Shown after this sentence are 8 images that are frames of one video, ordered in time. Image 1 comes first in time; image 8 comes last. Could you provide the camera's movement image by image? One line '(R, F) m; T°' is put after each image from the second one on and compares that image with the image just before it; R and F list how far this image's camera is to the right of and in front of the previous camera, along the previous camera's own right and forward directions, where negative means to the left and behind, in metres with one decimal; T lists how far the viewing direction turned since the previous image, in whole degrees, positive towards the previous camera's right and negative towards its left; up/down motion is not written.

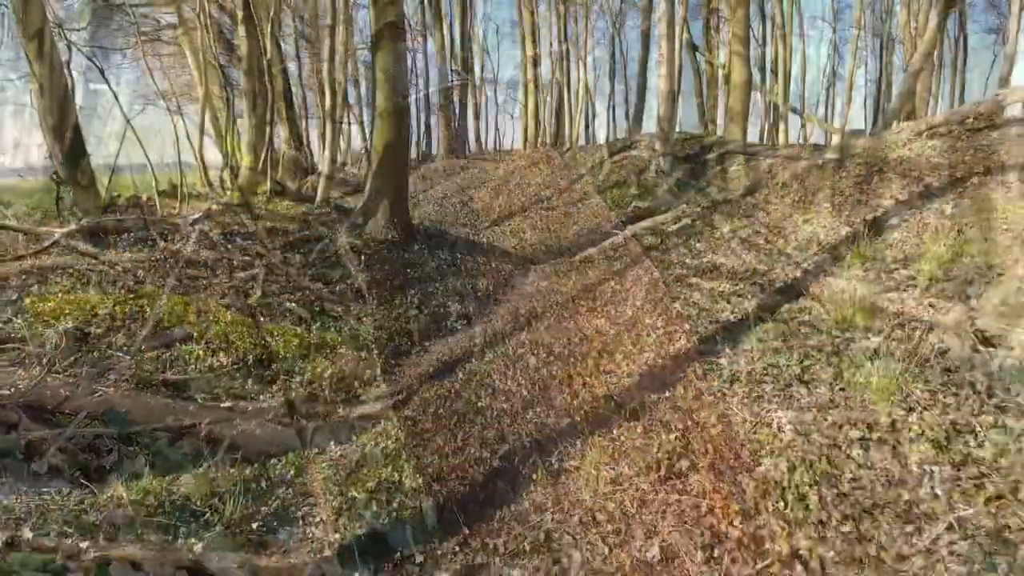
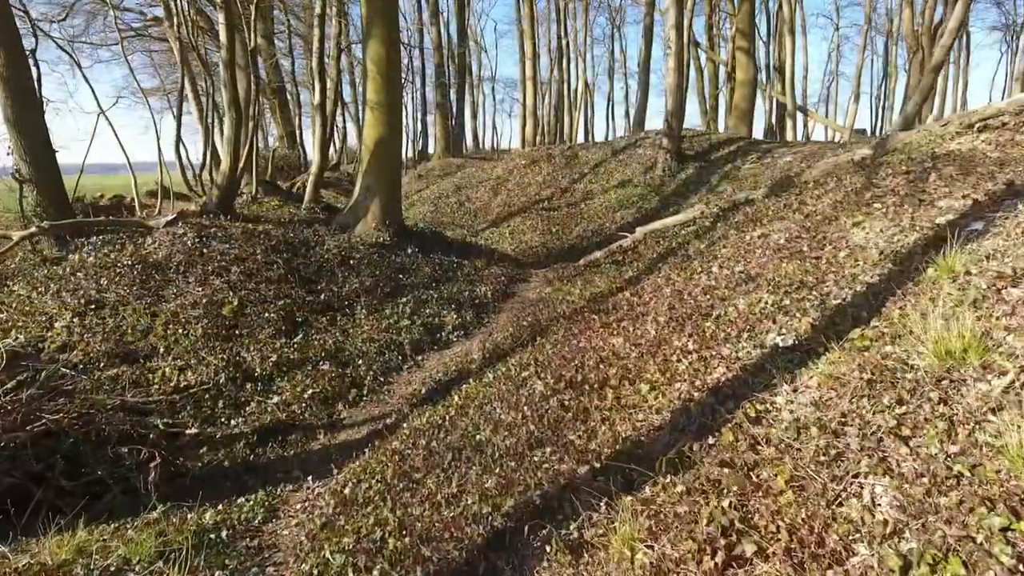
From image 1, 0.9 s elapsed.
(0.0, +1.0) m; 0°
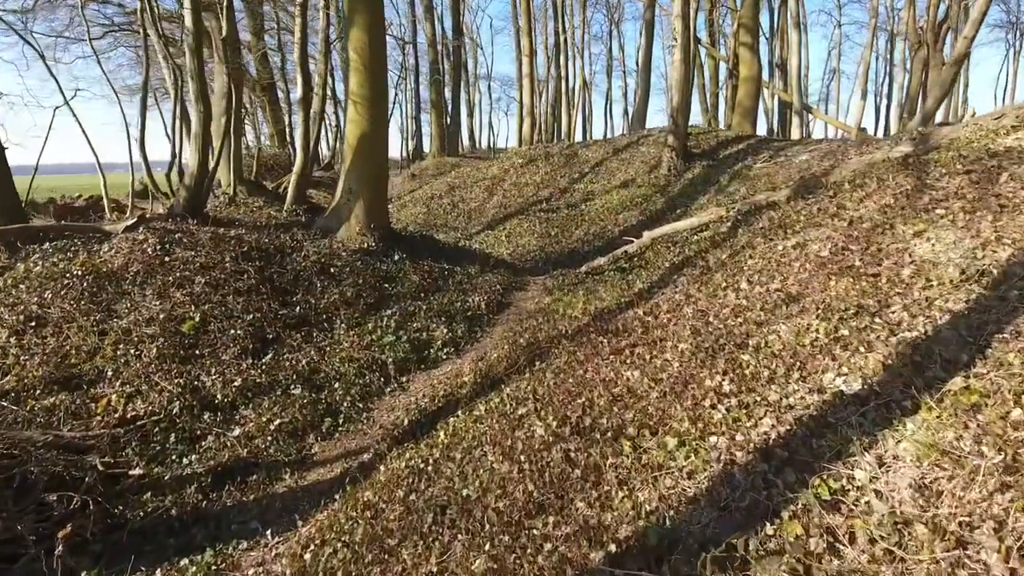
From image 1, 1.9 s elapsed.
(0.0, +1.1) m; 0°
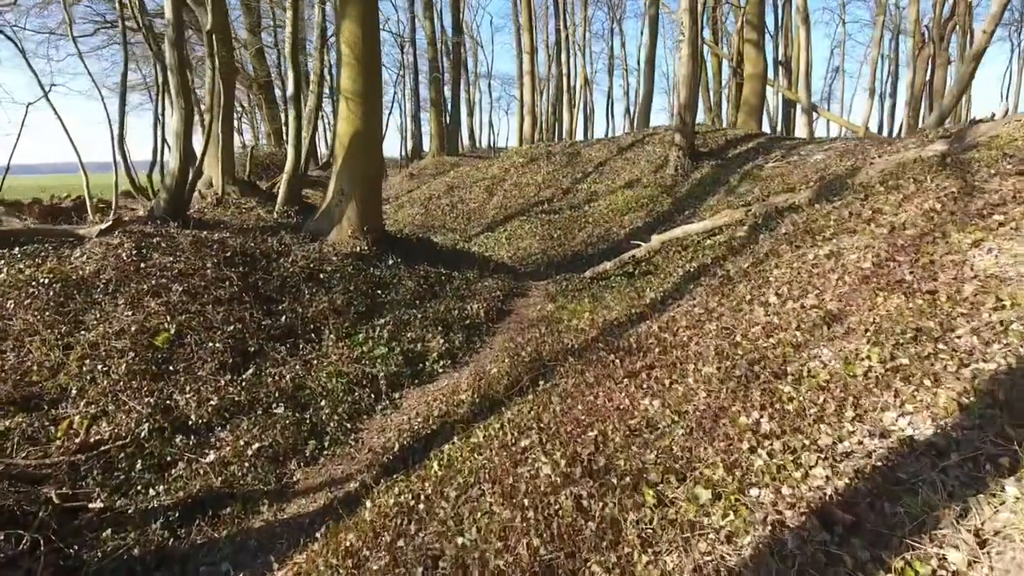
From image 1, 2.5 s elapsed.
(0.0, +0.7) m; 0°
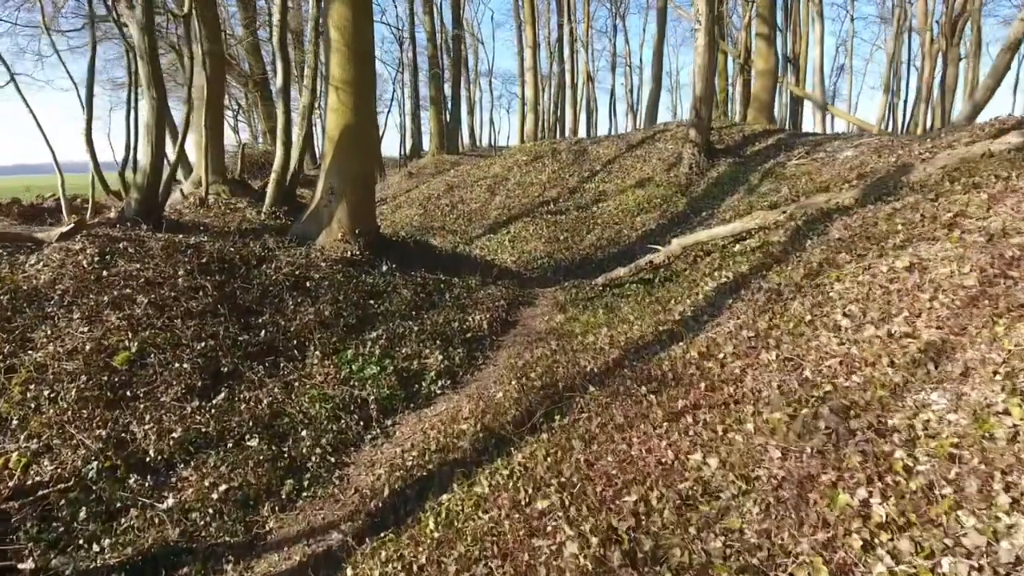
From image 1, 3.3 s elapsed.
(-0.1, +1.0) m; 0°
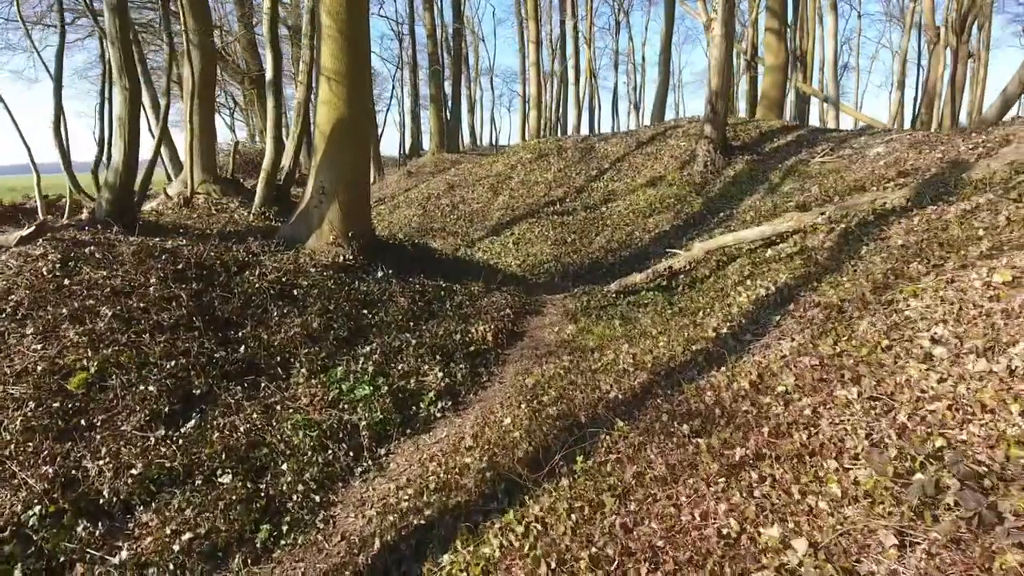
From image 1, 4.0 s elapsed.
(-0.1, +0.9) m; 0°
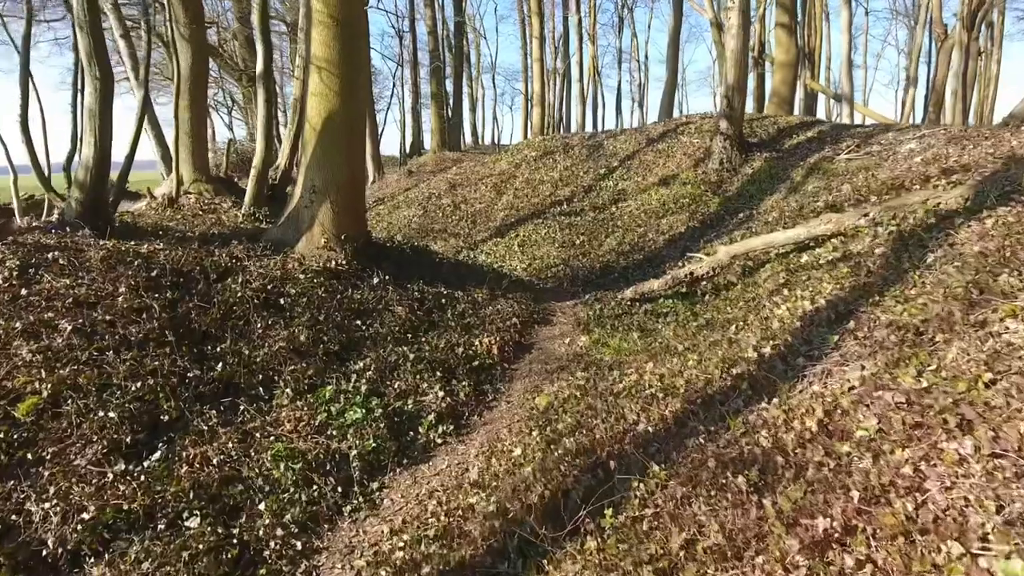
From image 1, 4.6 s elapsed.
(-0.1, +0.8) m; 0°
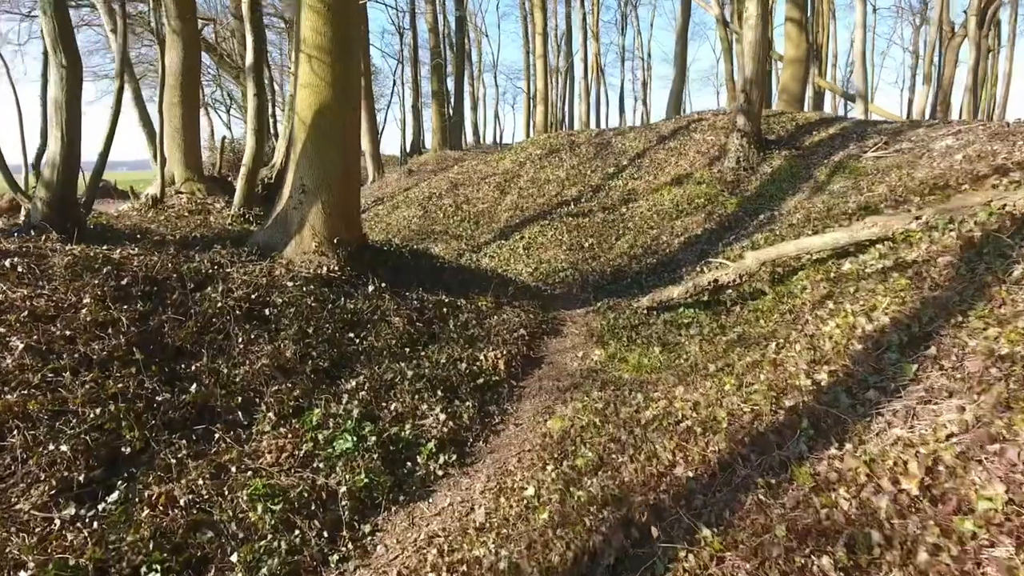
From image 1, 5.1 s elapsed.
(-0.1, +0.8) m; 0°
